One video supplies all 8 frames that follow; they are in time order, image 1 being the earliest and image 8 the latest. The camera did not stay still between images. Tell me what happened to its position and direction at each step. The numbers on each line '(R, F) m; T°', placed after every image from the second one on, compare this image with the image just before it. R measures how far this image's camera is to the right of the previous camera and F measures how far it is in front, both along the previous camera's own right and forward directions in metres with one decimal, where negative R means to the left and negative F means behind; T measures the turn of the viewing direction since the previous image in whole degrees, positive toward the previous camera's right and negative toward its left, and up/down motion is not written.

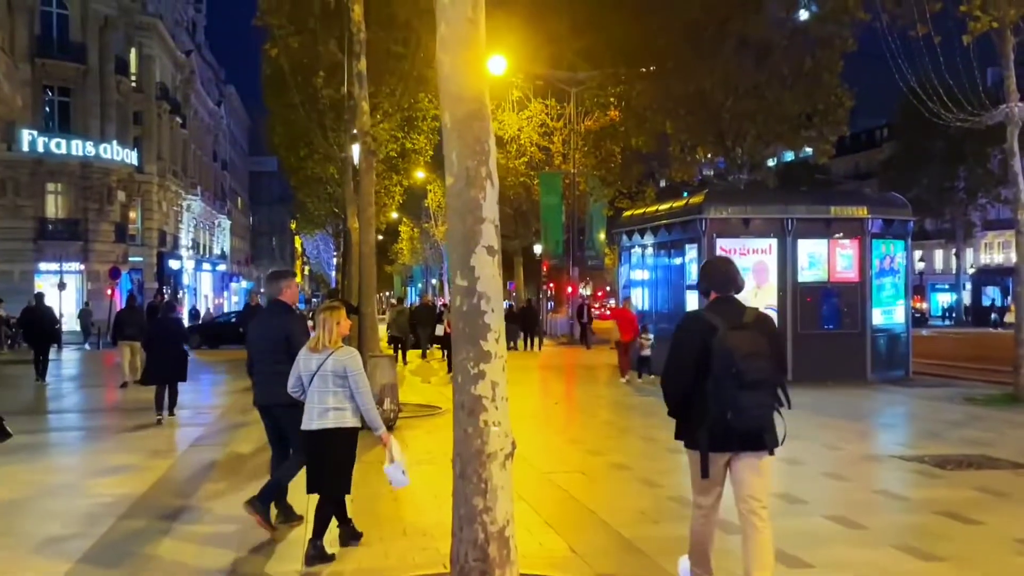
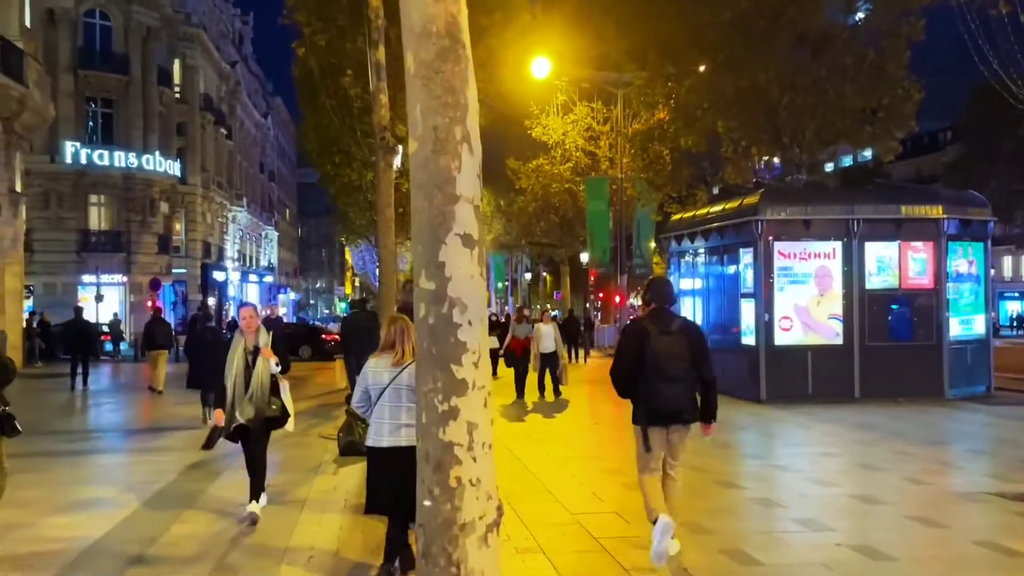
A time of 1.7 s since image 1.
(+0.2, +1.3) m; -3°
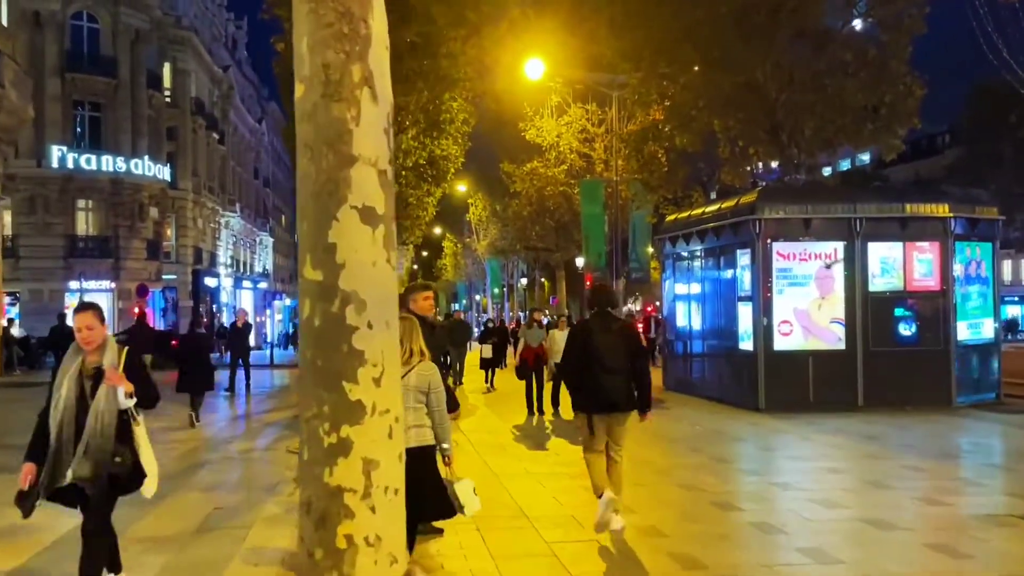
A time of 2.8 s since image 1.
(+0.2, +0.8) m; 0°
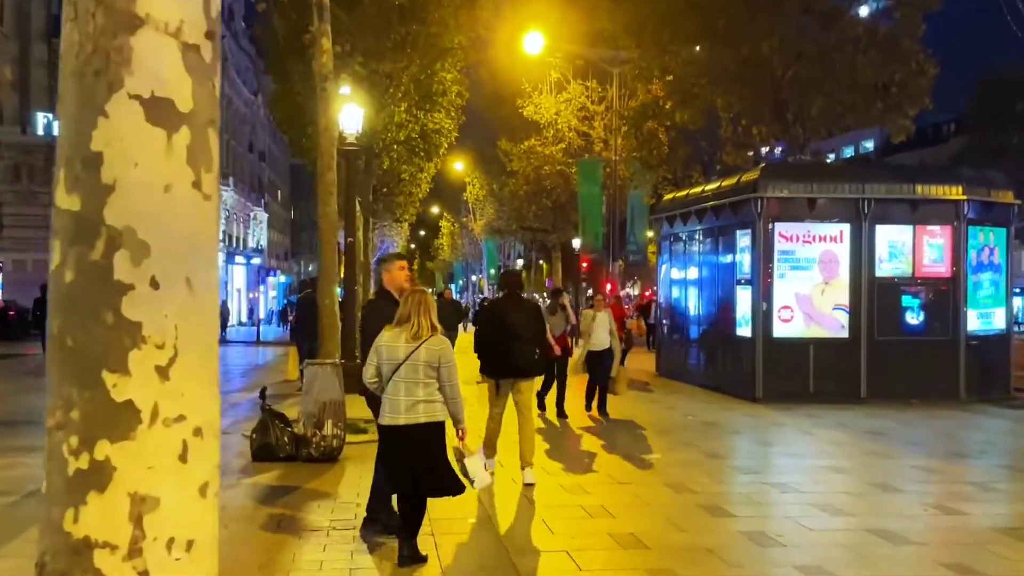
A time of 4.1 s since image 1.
(+0.2, +0.9) m; 0°
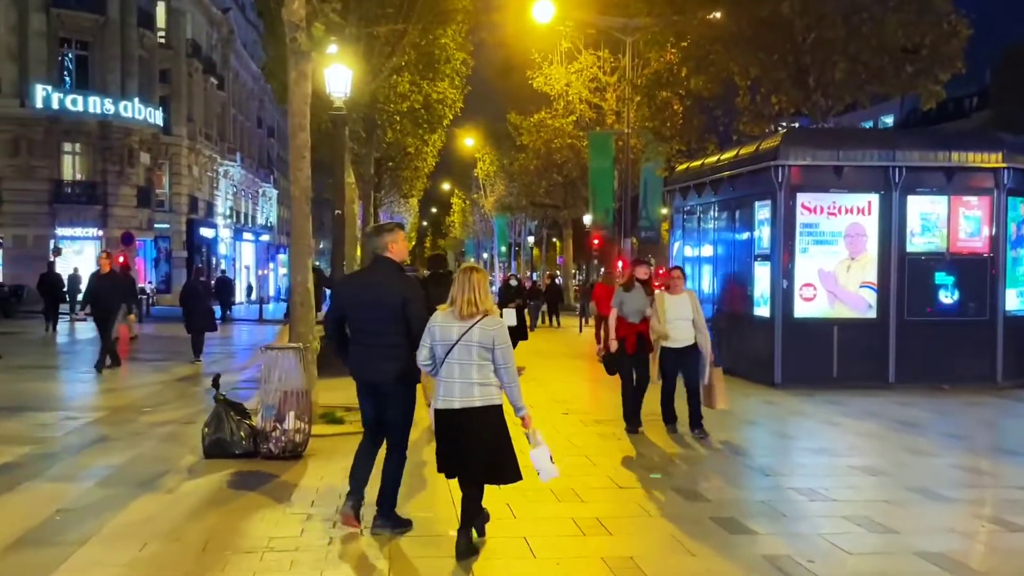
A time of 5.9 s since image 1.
(+0.2, +1.1) m; -1°
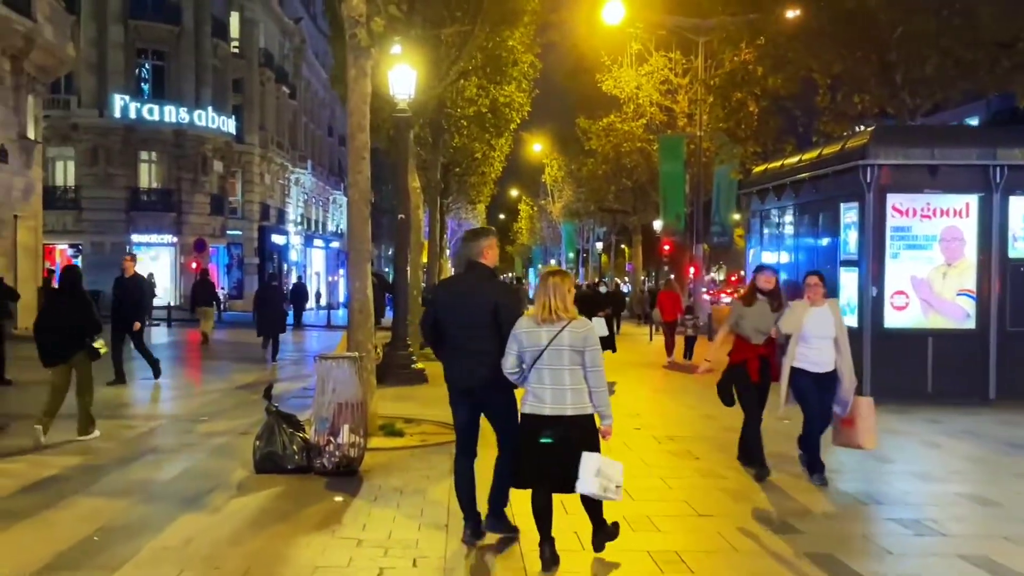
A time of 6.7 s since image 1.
(0.0, +0.5) m; -4°
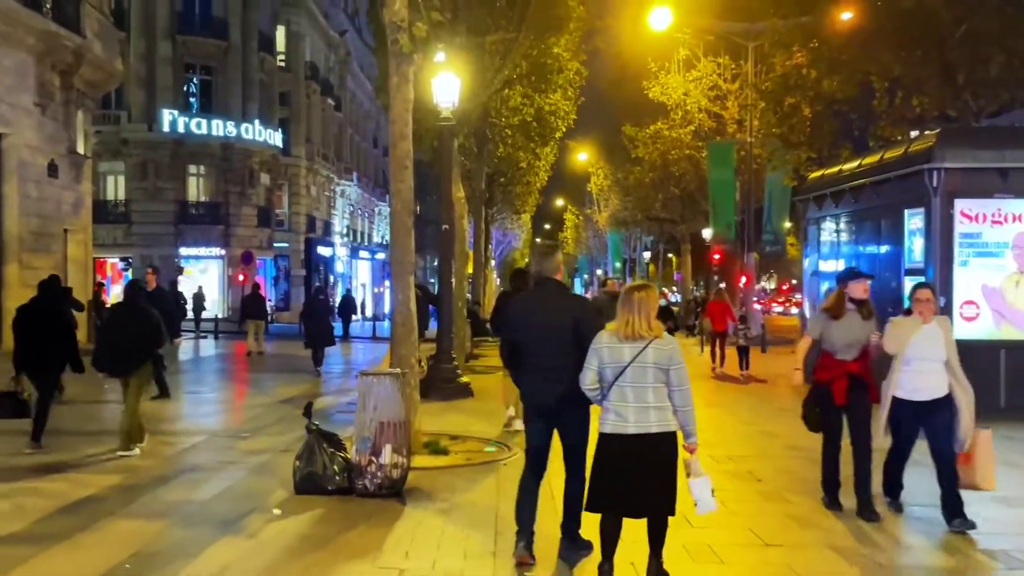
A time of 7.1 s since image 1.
(0.0, +0.4) m; -3°
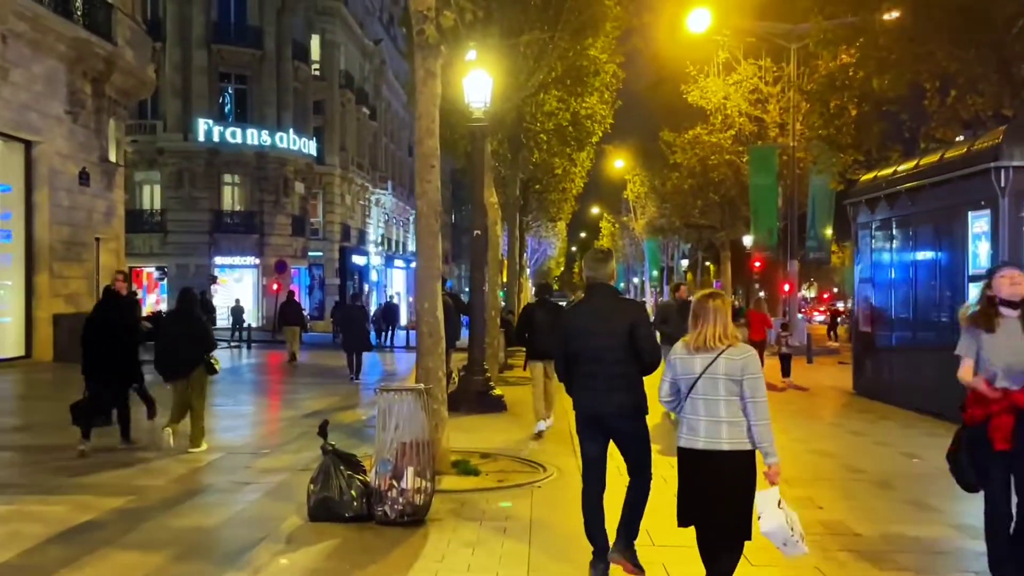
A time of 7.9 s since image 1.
(0.0, +0.6) m; -2°
